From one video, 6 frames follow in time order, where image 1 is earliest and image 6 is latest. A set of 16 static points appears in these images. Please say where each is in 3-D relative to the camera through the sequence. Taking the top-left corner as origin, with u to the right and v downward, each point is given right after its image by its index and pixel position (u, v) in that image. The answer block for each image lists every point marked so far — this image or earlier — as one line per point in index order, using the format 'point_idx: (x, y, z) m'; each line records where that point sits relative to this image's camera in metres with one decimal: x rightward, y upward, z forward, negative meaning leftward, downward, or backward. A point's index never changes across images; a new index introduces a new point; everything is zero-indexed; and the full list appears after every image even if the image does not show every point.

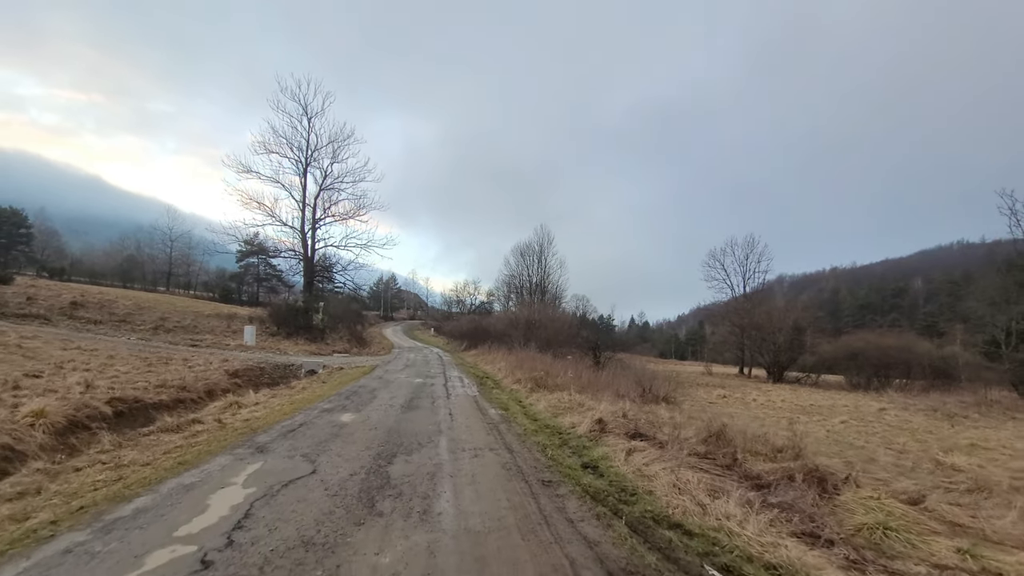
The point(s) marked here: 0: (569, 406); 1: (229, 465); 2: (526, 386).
0: (+1.5, -3.1, +11.4) m
1: (-3.4, -2.1, +5.2) m
2: (+0.5, -3.3, +14.6) m
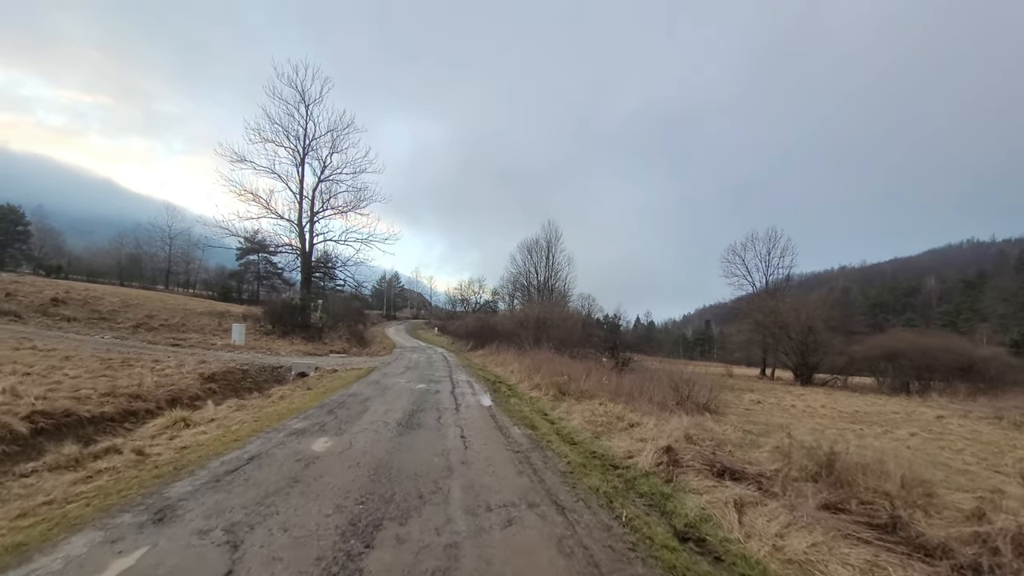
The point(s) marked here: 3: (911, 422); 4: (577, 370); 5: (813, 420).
0: (+2.0, -2.8, +9.1) m
1: (-2.9, -1.8, +3.0) m
2: (+1.0, -3.0, +12.4) m
3: (+17.3, -5.8, +18.8) m
4: (+2.4, -3.1, +16.1) m
5: (+11.3, -5.0, +16.3) m
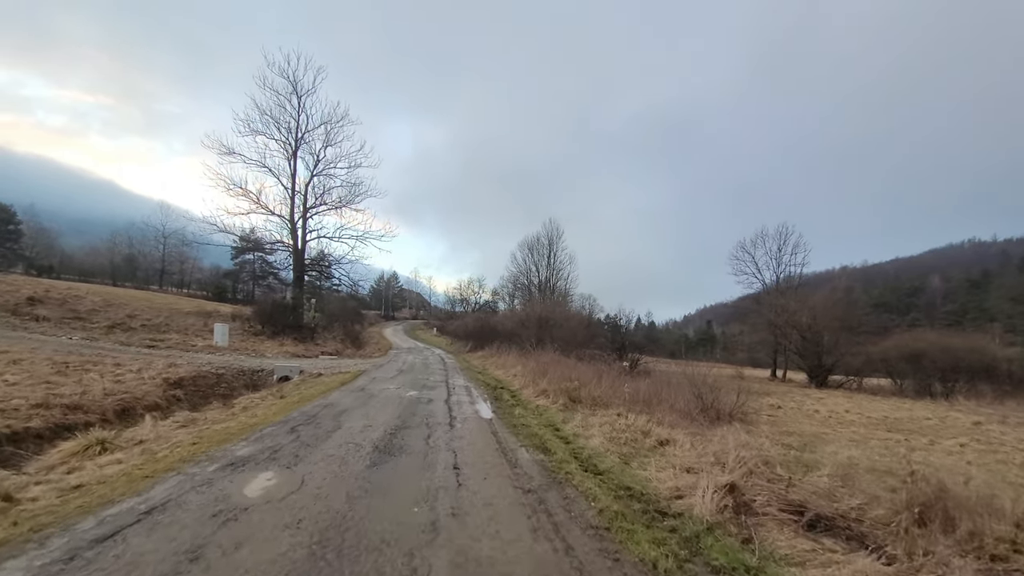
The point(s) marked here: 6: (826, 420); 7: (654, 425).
0: (+2.1, -2.6, +7.6) m
1: (-2.8, -1.7, +1.4) m
2: (+1.1, -2.9, +10.8) m
3: (+17.4, -5.6, +17.3) m
4: (+2.5, -2.9, +14.5) m
5: (+11.4, -4.8, +14.8) m
6: (+12.8, -5.4, +17.7) m
7: (+2.9, -2.8, +9.0) m
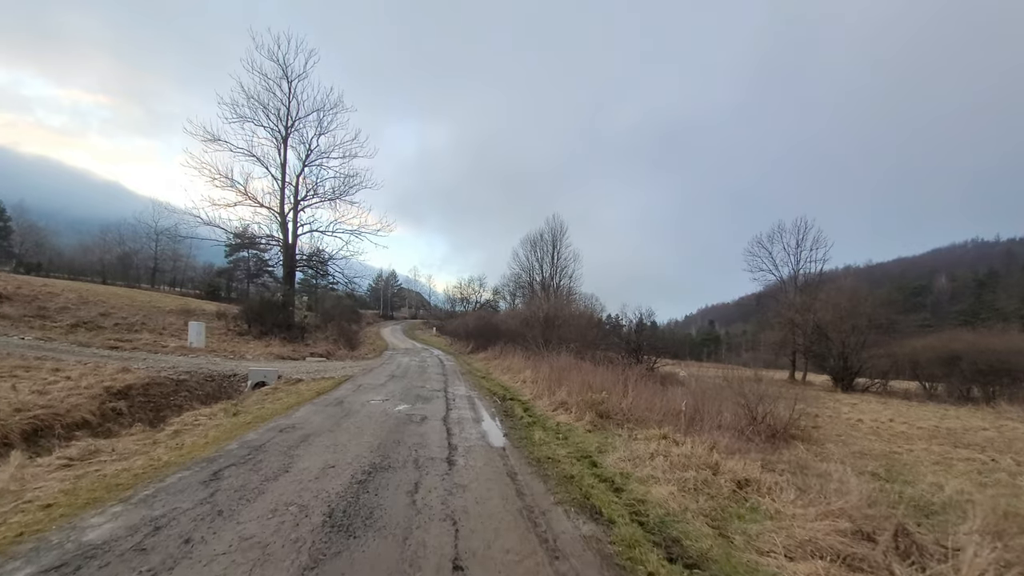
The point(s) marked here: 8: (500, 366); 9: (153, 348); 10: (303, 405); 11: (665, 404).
0: (+2.4, -2.4, +5.4) m
1: (-2.5, -1.4, -0.7) m
2: (+1.4, -2.6, +8.6) m
3: (+17.7, -5.4, +15.1) m
4: (+2.8, -2.7, +12.4) m
5: (+11.7, -4.6, +12.6) m
6: (+13.1, -5.2, +15.6) m
7: (+3.2, -2.6, +6.8) m
8: (-0.6, -3.6, +19.9) m
9: (-15.6, -2.6, +18.9) m
10: (-4.2, -2.4, +8.7) m
11: (+3.6, -2.7, +10.2) m
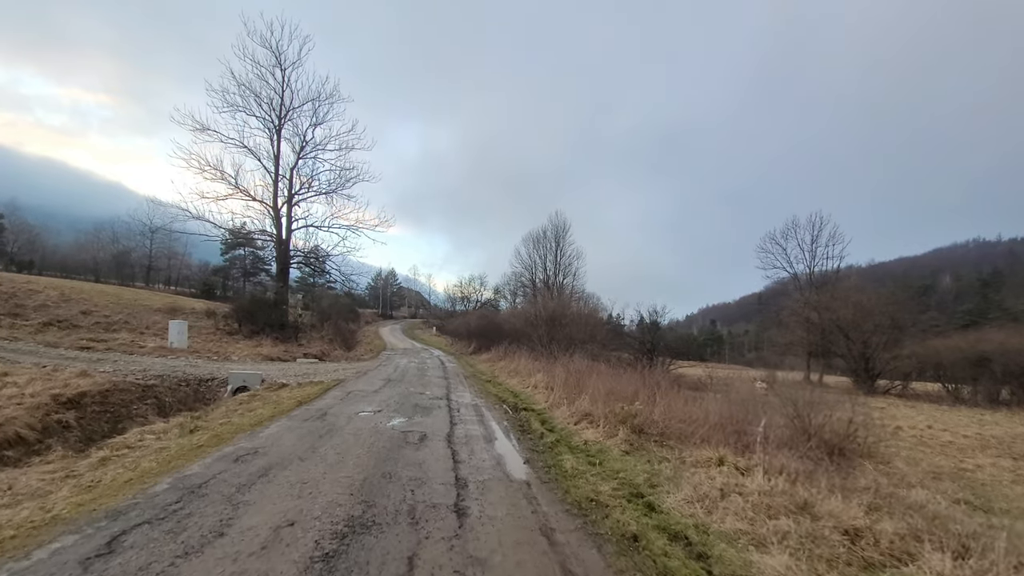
0: (+2.7, -2.2, +3.9) m
1: (-2.2, -1.3, -2.2) m
2: (+1.7, -2.5, +7.1) m
3: (+18.0, -5.3, +13.6) m
4: (+3.1, -2.5, +10.9) m
5: (+12.0, -4.4, +11.1) m
6: (+13.4, -5.0, +14.1) m
7: (+3.5, -2.4, +5.3) m
8: (-0.3, -3.4, +18.4) m
9: (-15.3, -2.4, +17.4) m
10: (-3.9, -2.2, +7.2) m
11: (+3.9, -2.6, +8.8) m
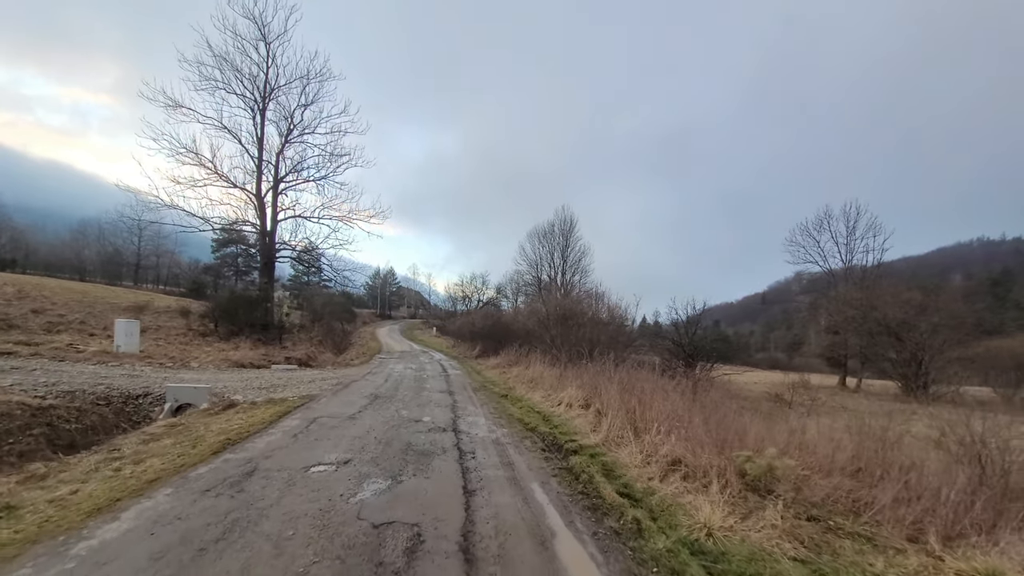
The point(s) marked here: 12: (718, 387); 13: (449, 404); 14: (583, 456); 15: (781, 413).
0: (+3.3, -1.9, +0.8) m
1: (-1.7, -0.9, -5.4) m
2: (+2.3, -2.1, +4.0) m
3: (+18.6, -4.9, +10.5) m
4: (+3.7, -2.2, +7.7) m
5: (+12.6, -4.1, +8.0) m
6: (+14.0, -4.7, +10.9) m
7: (+4.1, -2.1, +2.2) m
8: (+0.3, -3.1, +15.2) m
9: (-14.7, -2.2, +14.2) m
10: (-3.3, -1.9, +4.1) m
11: (+4.5, -2.3, +5.6) m
12: (+5.7, -2.7, +12.1) m
13: (-1.3, -2.5, +9.5) m
14: (+0.9, -2.3, +6.0) m
15: (+5.5, -2.6, +9.0) m
